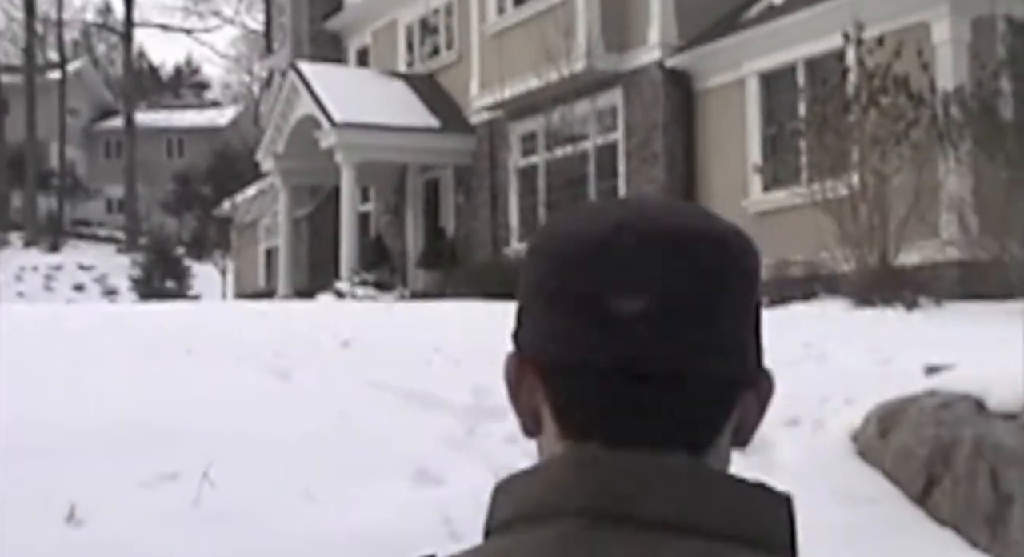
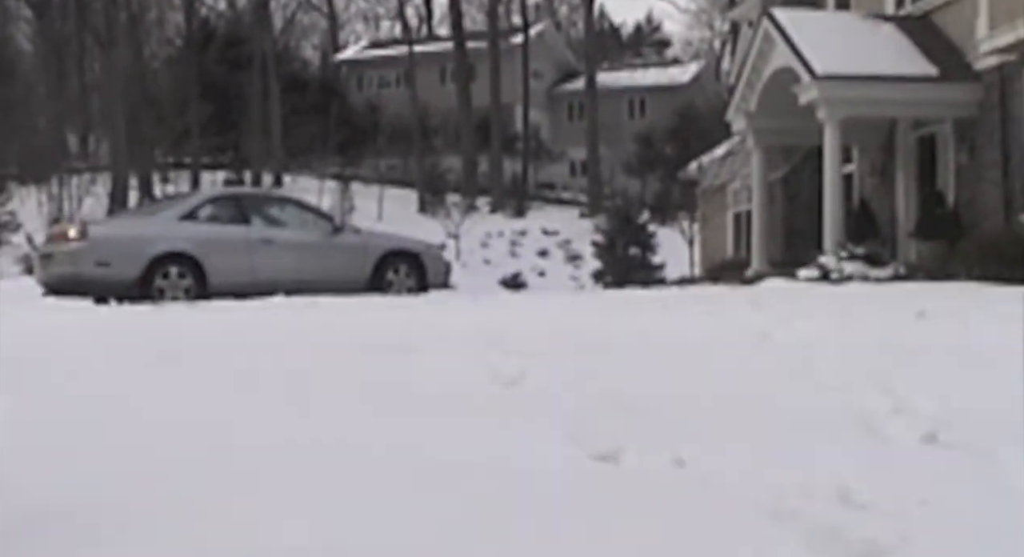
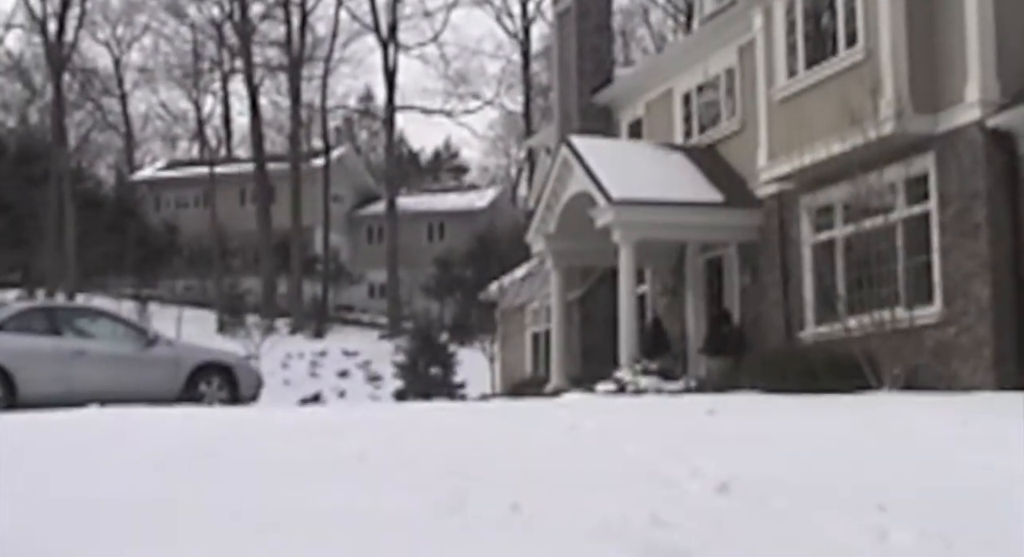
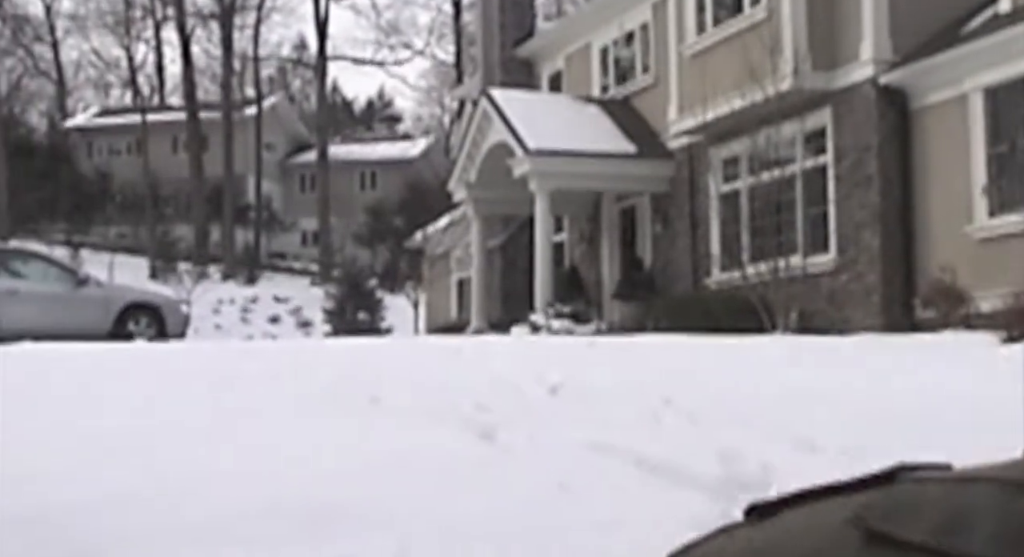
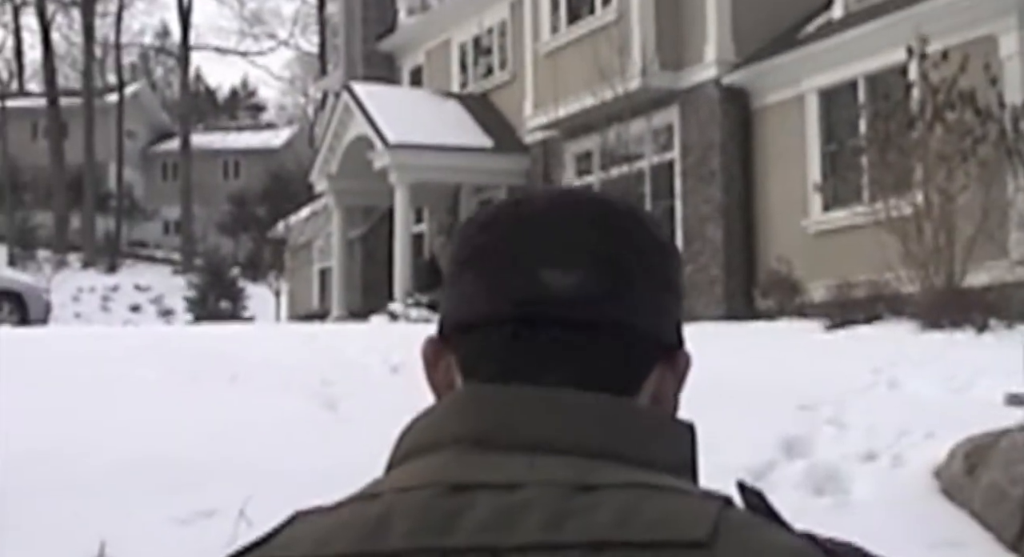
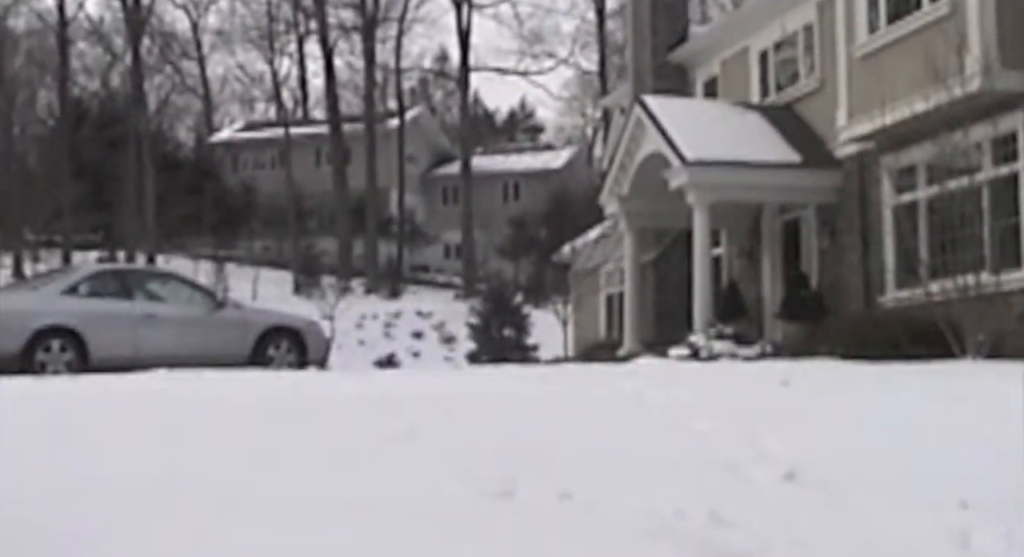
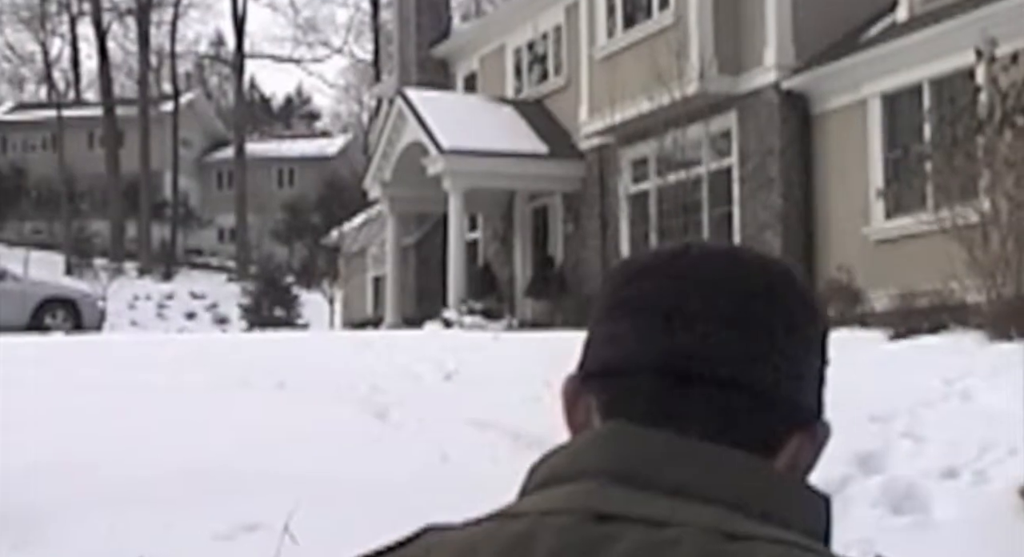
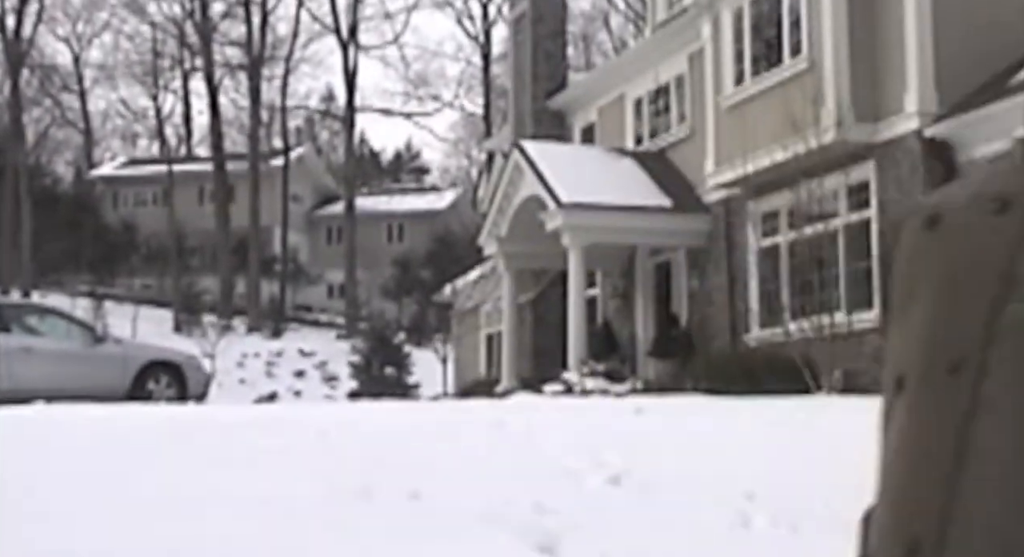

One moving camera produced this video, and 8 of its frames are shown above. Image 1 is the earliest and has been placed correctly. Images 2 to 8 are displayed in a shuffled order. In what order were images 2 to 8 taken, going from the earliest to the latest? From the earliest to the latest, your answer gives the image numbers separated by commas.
5, 7, 4, 8, 3, 6, 2
